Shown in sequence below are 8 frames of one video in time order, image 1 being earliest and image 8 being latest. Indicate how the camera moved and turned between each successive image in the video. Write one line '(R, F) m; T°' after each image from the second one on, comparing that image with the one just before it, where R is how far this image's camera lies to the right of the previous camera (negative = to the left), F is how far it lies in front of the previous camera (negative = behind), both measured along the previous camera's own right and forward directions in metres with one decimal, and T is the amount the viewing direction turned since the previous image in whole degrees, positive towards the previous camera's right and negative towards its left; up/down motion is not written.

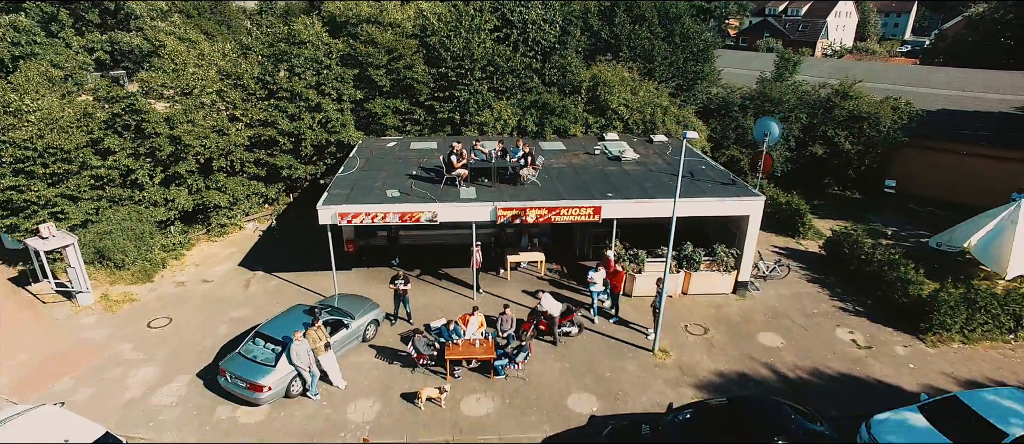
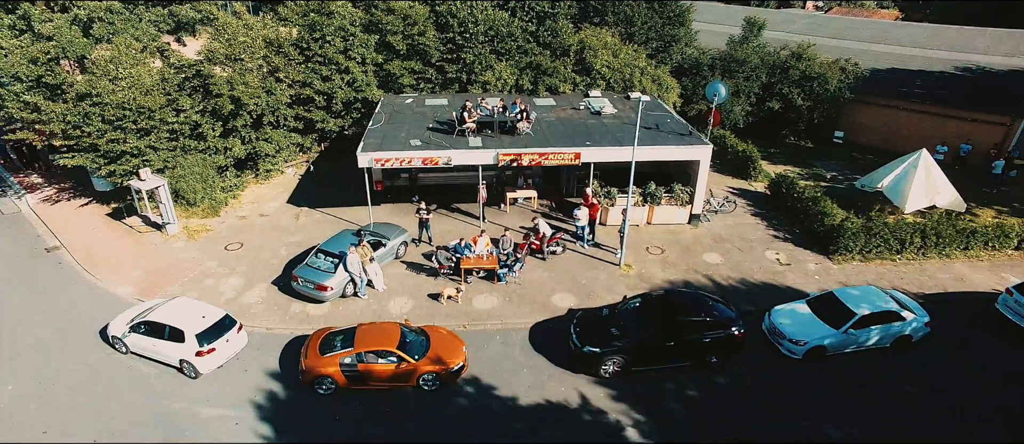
(0.0, -3.8) m; 0°
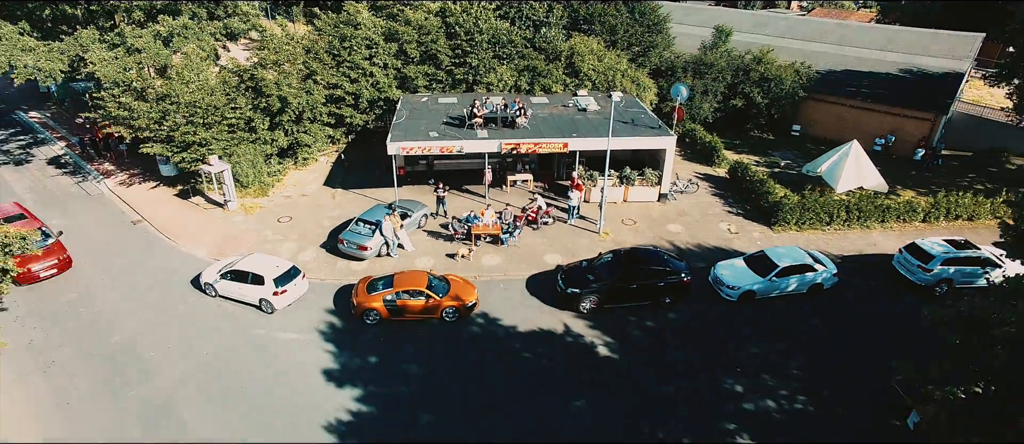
(-0.1, -4.1) m; 0°
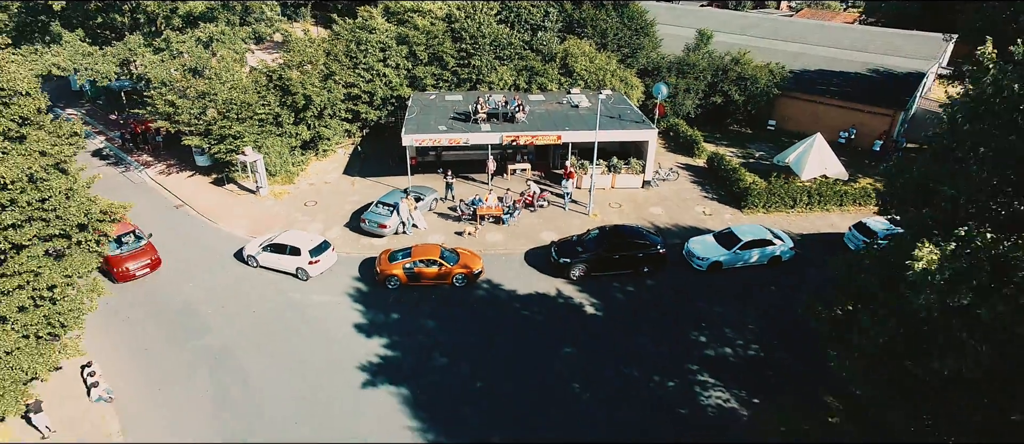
(0.0, -2.9) m; 0°
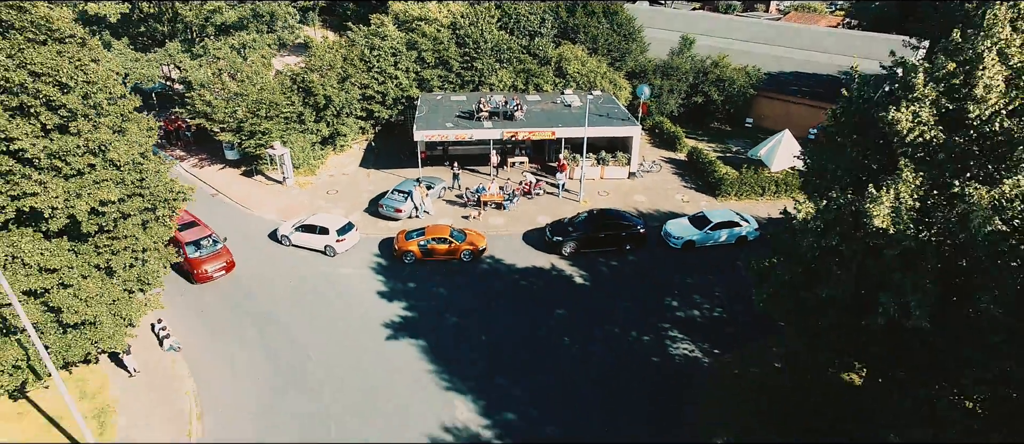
(-0.1, -3.1) m; 0°
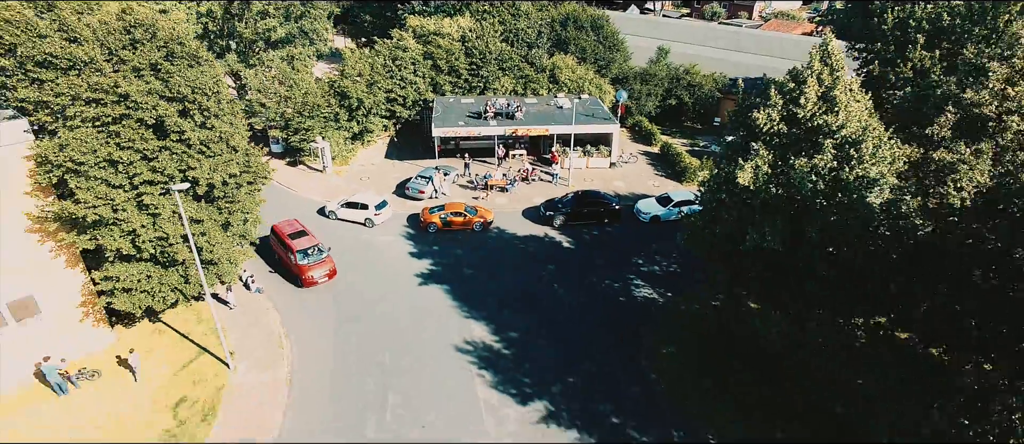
(-0.2, -5.8) m; 0°
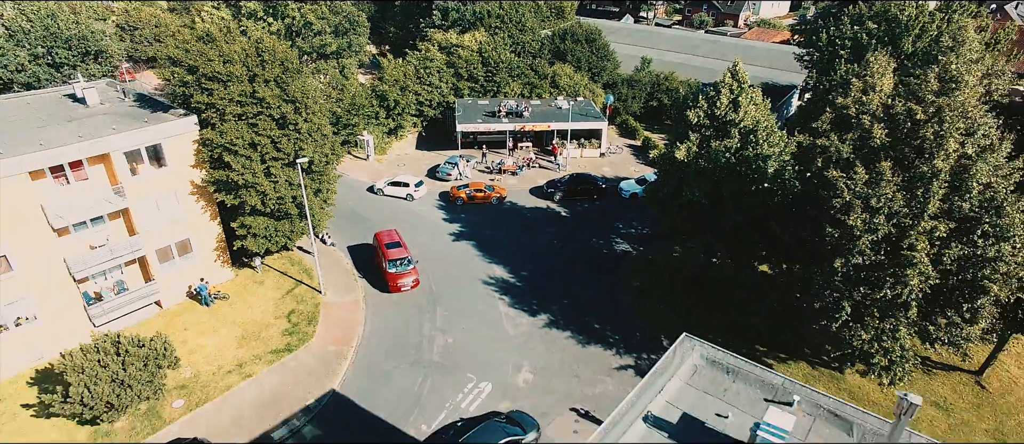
(-0.5, -7.8) m; 0°
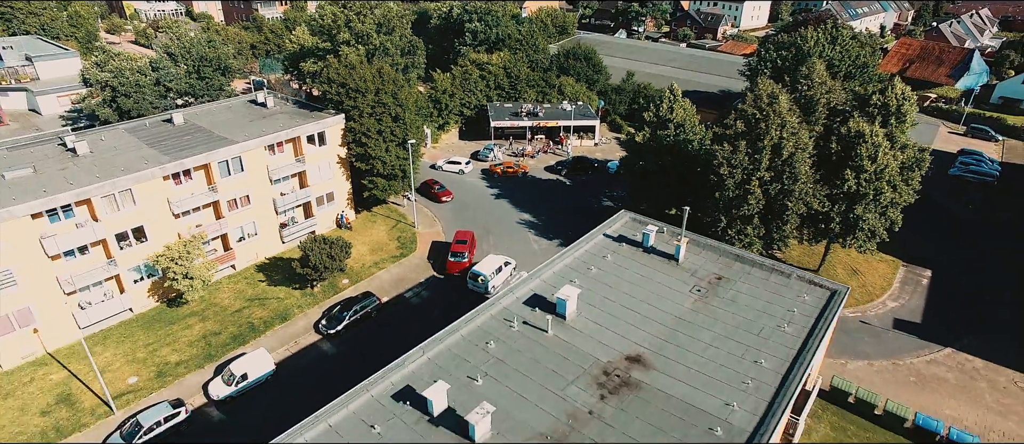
(-1.6, -15.5) m; 0°
